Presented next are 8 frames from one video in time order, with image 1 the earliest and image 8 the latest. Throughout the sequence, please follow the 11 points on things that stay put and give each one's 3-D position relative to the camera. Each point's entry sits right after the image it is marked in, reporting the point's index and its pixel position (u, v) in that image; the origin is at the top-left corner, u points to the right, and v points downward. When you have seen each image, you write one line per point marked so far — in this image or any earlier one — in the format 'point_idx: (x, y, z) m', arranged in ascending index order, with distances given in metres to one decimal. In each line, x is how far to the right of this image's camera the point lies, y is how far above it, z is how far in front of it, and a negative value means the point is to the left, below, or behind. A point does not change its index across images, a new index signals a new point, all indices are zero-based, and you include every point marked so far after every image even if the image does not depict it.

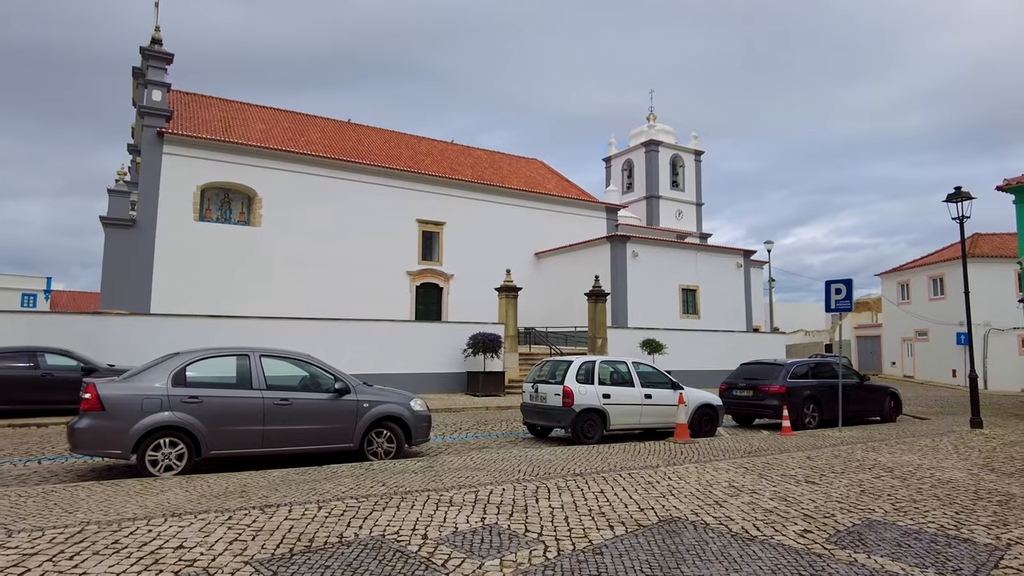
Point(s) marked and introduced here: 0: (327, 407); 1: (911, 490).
0: (-2.3, -1.5, +8.2) m
1: (+4.3, -2.2, +7.0) m
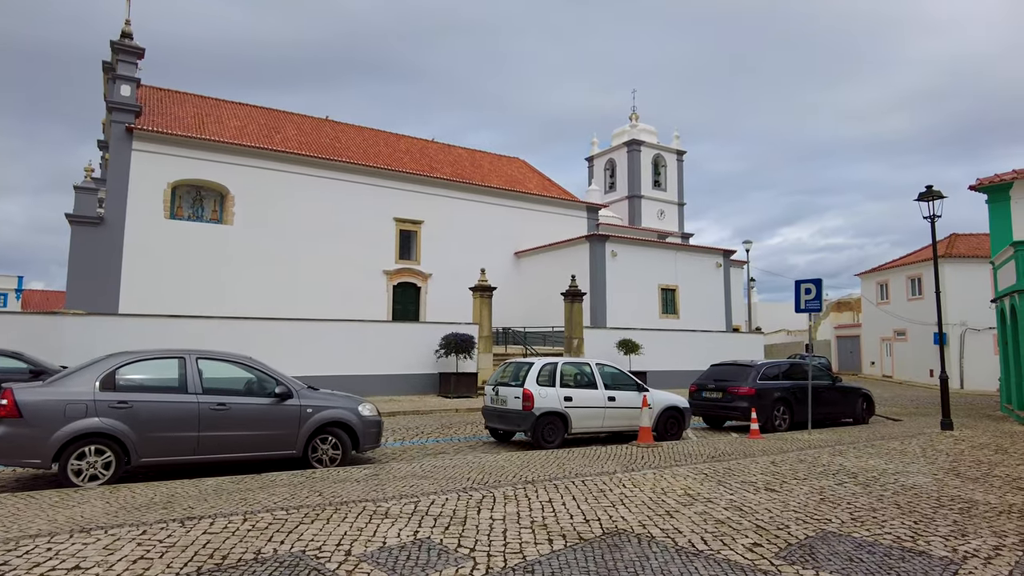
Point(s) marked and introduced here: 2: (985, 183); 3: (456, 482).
0: (-2.9, -1.5, +7.8) m
1: (+3.7, -2.2, +6.8) m
2: (+10.9, +2.4, +15.0) m
3: (-0.6, -2.2, +7.3) m
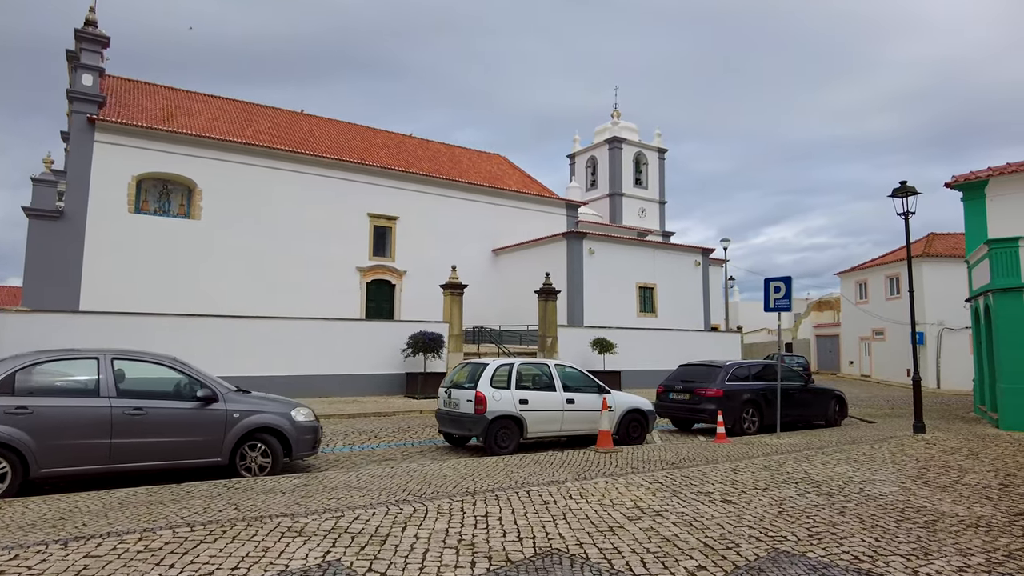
0: (-3.5, -1.4, +7.2) m
1: (+3.1, -2.2, +6.3) m
2: (+10.1, +2.4, +14.7) m
3: (-1.3, -2.1, +6.7) m
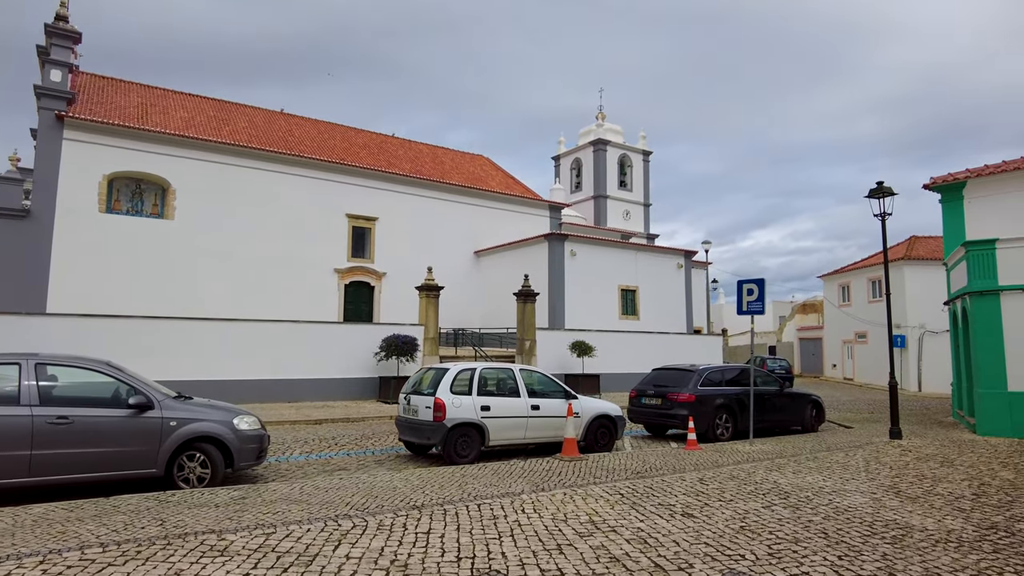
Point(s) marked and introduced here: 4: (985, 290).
0: (-4.0, -1.4, +6.8) m
1: (+2.6, -2.2, +6.0) m
2: (+9.5, +2.3, +14.5) m
3: (-1.7, -2.1, +6.3) m
4: (+8.6, 0.0, +12.0) m
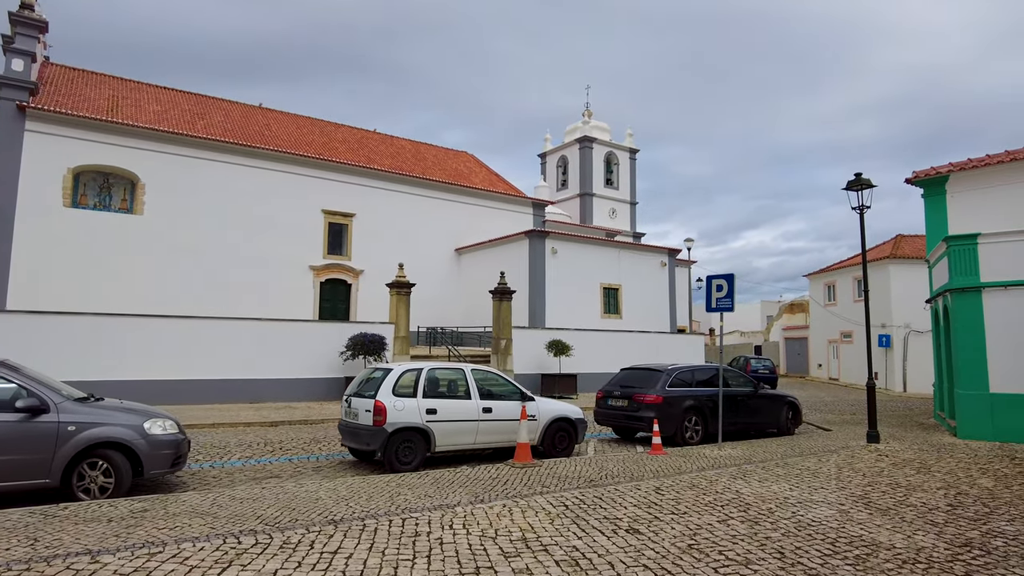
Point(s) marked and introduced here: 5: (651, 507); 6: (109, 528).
0: (-4.7, -1.3, +6.1) m
1: (+2.0, -2.1, +5.4) m
2: (+8.8, +2.4, +14.0) m
3: (-2.4, -2.0, +5.7) m
4: (+7.9, 0.0, +11.4) m
5: (+1.4, -2.2, +6.5) m
6: (-3.4, -2.0, +5.5) m
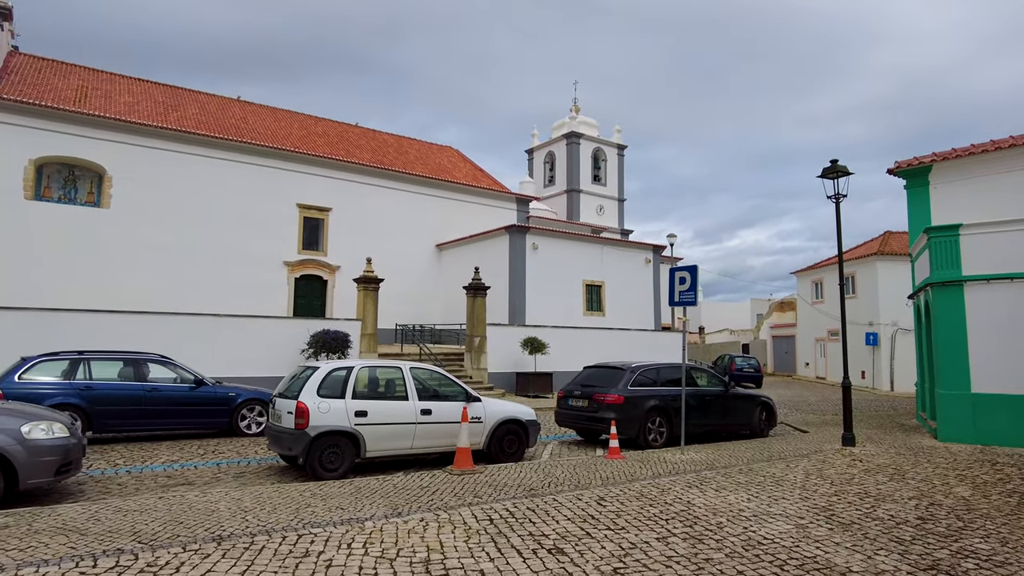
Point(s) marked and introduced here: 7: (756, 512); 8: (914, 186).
0: (-5.4, -1.2, +5.4) m
1: (+1.3, -2.0, +4.8) m
2: (+8.0, +2.5, +13.4) m
3: (-3.1, -1.9, +5.0) m
4: (+7.2, +0.1, +10.8) m
5: (+0.7, -2.1, +5.9) m
6: (-4.1, -1.9, +4.8) m
7: (+2.3, -2.1, +6.2) m
8: (+8.2, +2.1, +13.3) m
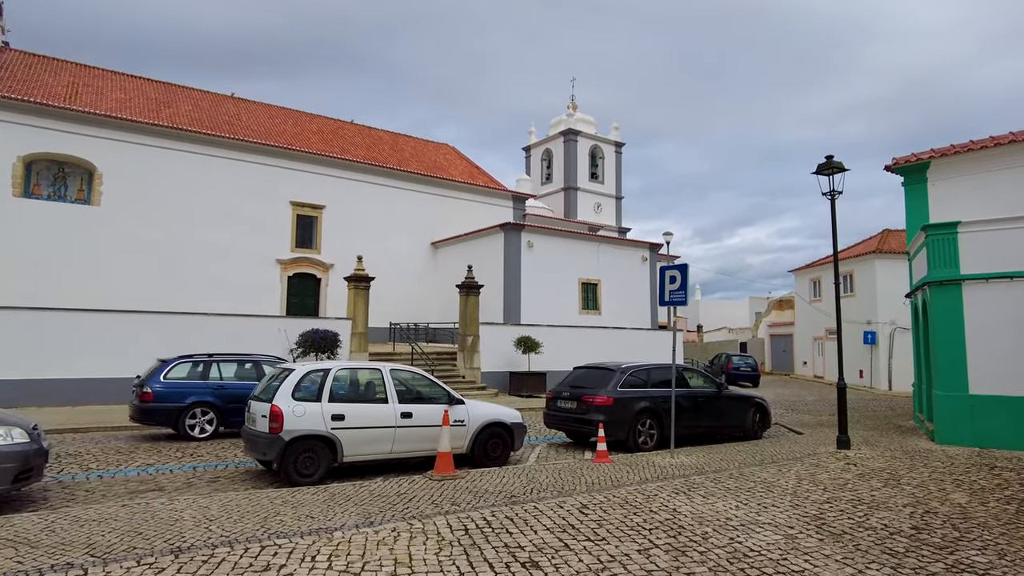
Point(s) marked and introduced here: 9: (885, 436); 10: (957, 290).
0: (-5.6, -1.2, +5.1) m
1: (+1.1, -2.0, +4.5) m
2: (+7.8, +2.5, +13.1) m
3: (-3.3, -1.9, +4.7) m
4: (+7.0, +0.1, +10.5) m
5: (+0.5, -2.1, +5.6) m
6: (-4.3, -1.9, +4.5) m
7: (+2.1, -2.1, +6.0) m
8: (+8.0, +2.1, +13.1) m
9: (+6.5, -2.6, +11.4) m
10: (+7.1, 0.0, +10.5) m
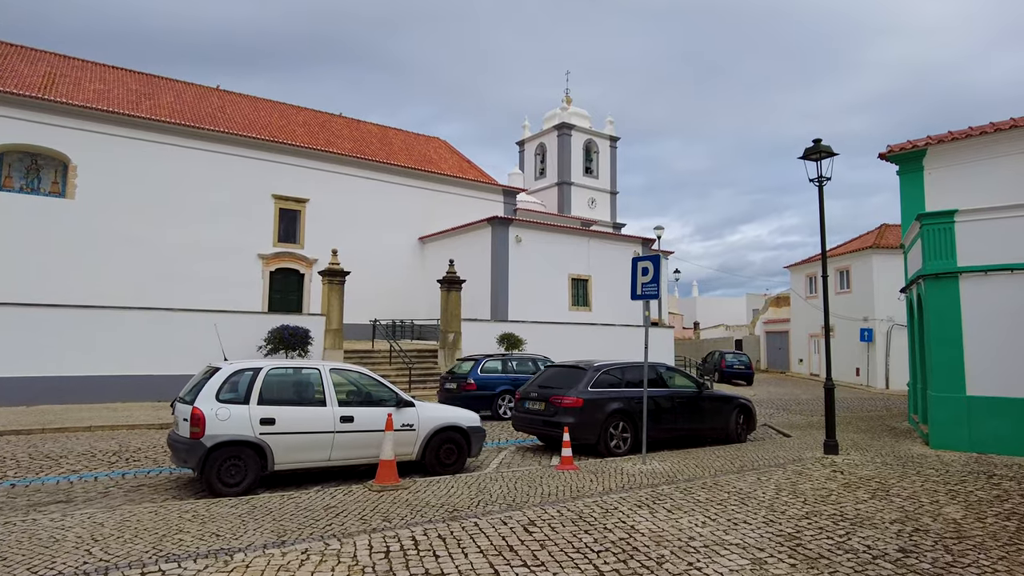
0: (-6.1, -1.1, +4.4) m
1: (+0.6, -1.9, +3.8) m
2: (+7.3, +2.7, +12.4) m
3: (-3.8, -1.8, +4.0) m
4: (+6.5, +0.2, +9.8) m
5: (0.0, -2.0, +4.9) m
6: (-4.8, -1.8, +3.8) m
7: (+1.6, -2.0, +5.3) m
8: (+7.5, +2.2, +12.3) m
9: (+5.9, -2.5, +10.7) m
10: (+6.6, +0.1, +9.8) m
